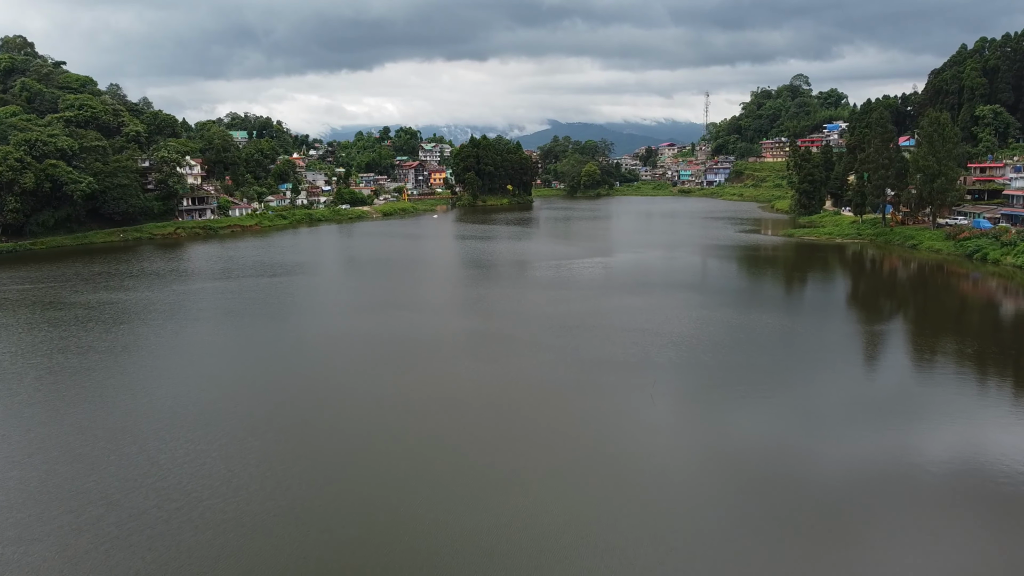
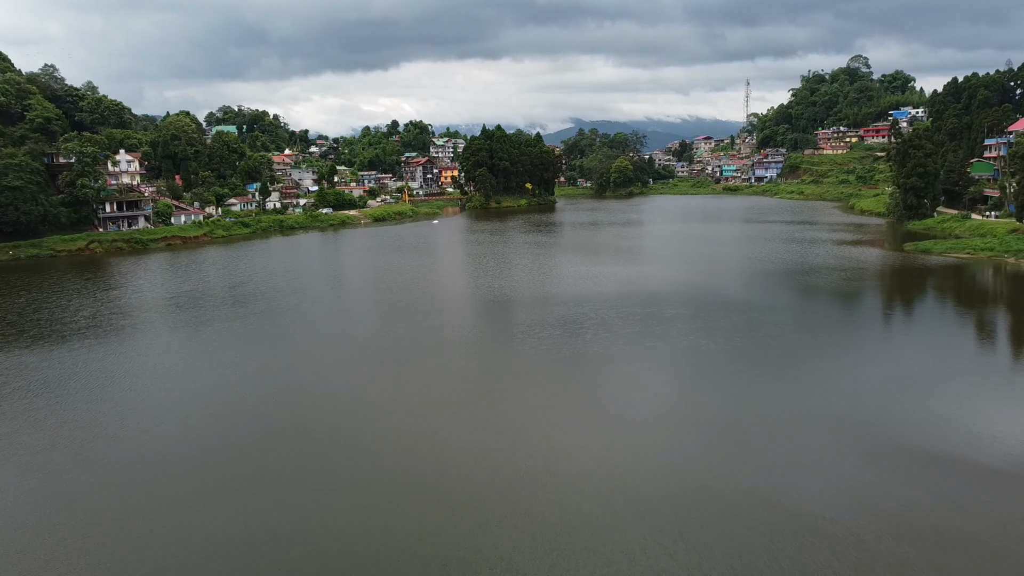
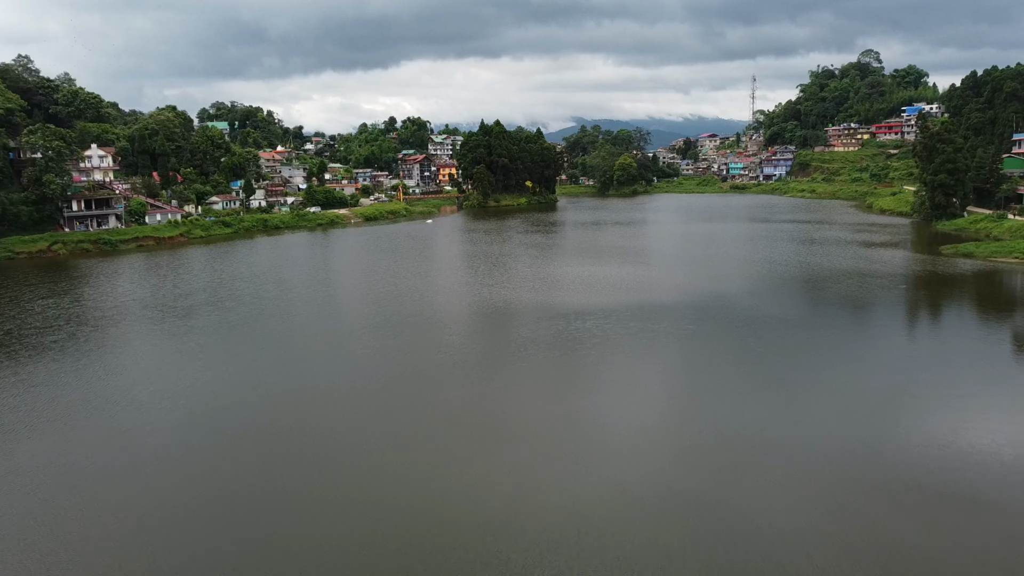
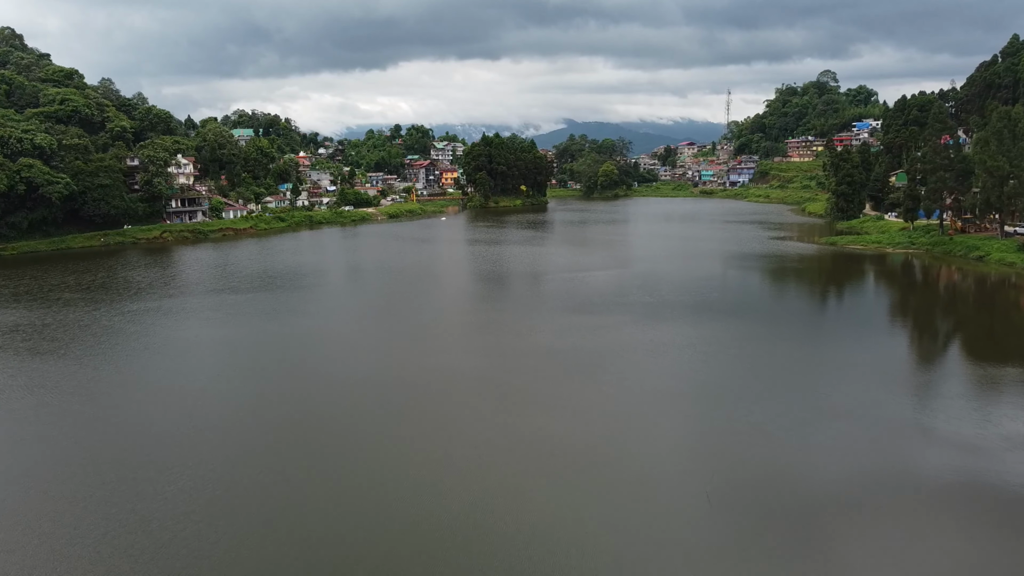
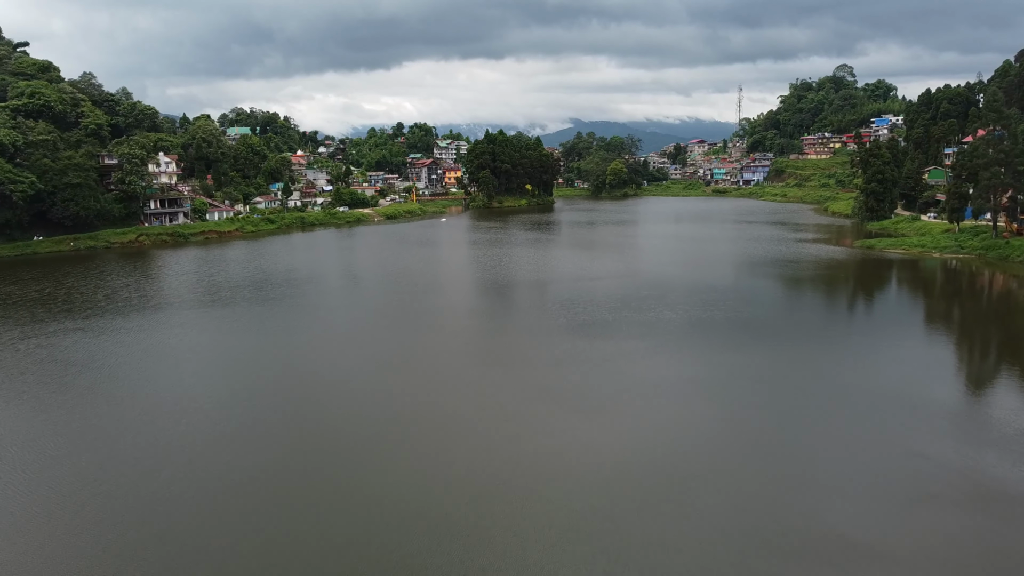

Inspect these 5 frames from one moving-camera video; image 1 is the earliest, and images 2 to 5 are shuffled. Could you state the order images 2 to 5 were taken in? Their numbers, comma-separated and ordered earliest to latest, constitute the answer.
4, 5, 2, 3
